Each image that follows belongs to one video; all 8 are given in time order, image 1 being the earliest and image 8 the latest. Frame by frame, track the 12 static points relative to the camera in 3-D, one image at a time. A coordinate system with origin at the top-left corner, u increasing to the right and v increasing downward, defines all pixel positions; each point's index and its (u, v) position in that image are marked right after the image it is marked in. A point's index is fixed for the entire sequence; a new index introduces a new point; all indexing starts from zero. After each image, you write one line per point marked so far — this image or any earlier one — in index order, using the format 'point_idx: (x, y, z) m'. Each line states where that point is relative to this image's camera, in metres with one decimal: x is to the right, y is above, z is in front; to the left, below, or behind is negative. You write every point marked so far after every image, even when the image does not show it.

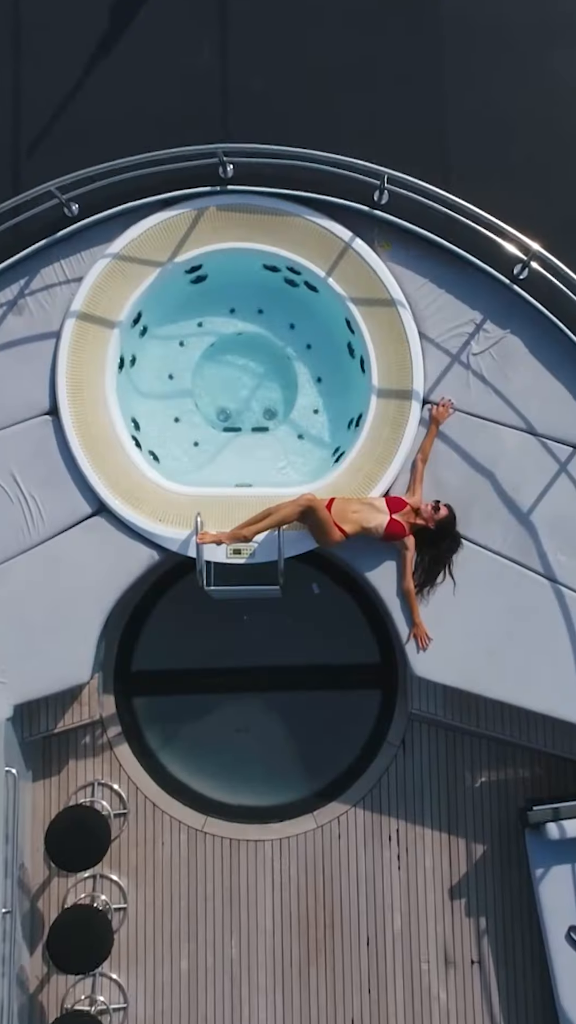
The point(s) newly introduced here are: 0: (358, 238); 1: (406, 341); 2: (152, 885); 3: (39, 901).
0: (+0.5, +1.8, +6.7) m
1: (+0.8, +1.1, +6.6) m
2: (-1.0, -2.7, +7.1) m
3: (-1.8, -2.7, +7.1) m
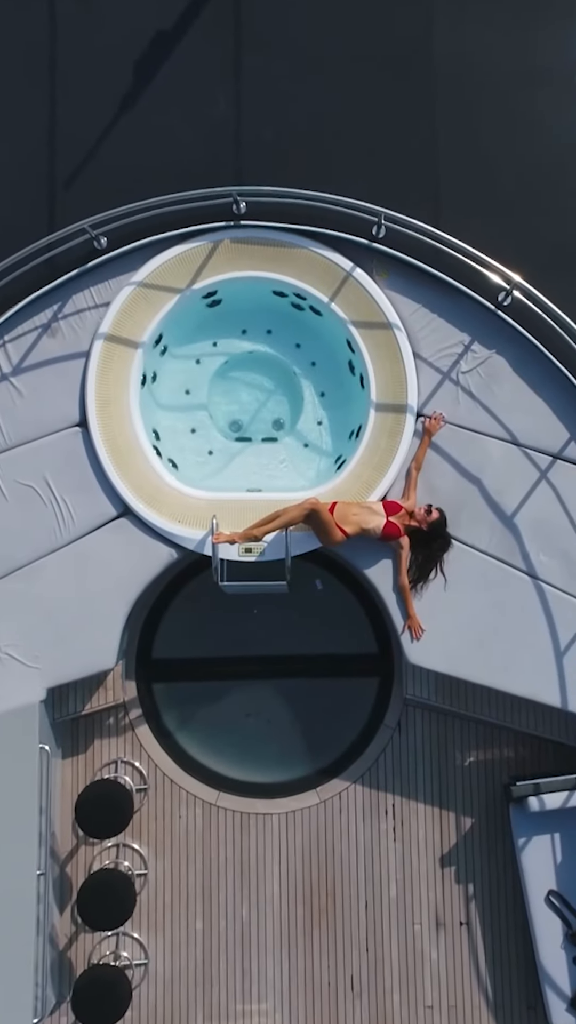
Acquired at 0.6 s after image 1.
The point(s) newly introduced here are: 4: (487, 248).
0: (+0.5, +1.8, +7.4) m
1: (+0.8, +1.1, +7.4) m
2: (-0.9, -2.7, +7.8) m
3: (-1.7, -2.8, +7.8) m
4: (+1.5, +1.9, +7.5) m
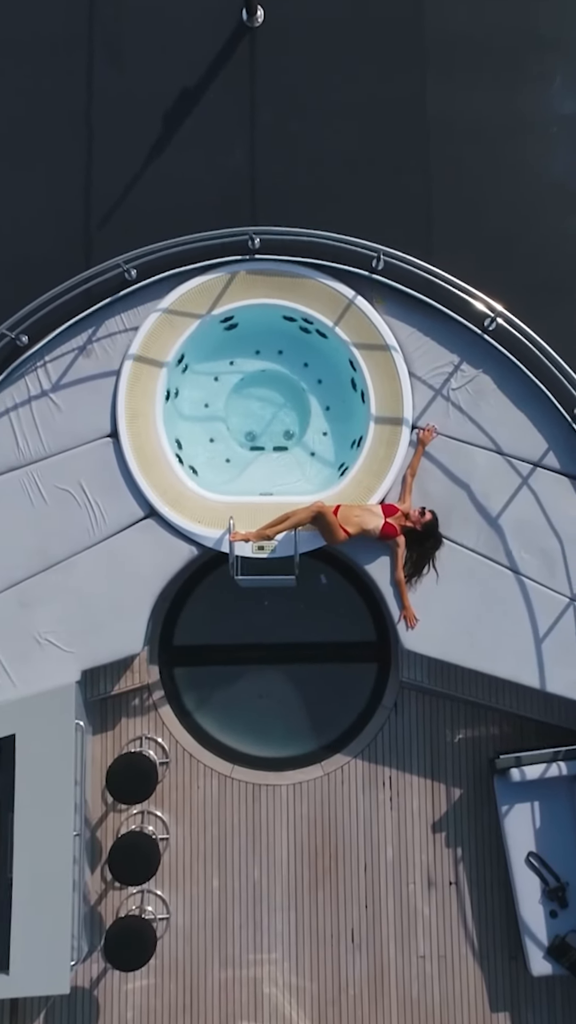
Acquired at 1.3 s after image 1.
0: (+0.6, +1.8, +8.3) m
1: (+0.9, +1.1, +8.3) m
2: (-0.9, -2.7, +8.7) m
3: (-1.7, -2.8, +8.7) m
4: (+1.6, +1.9, +8.4) m
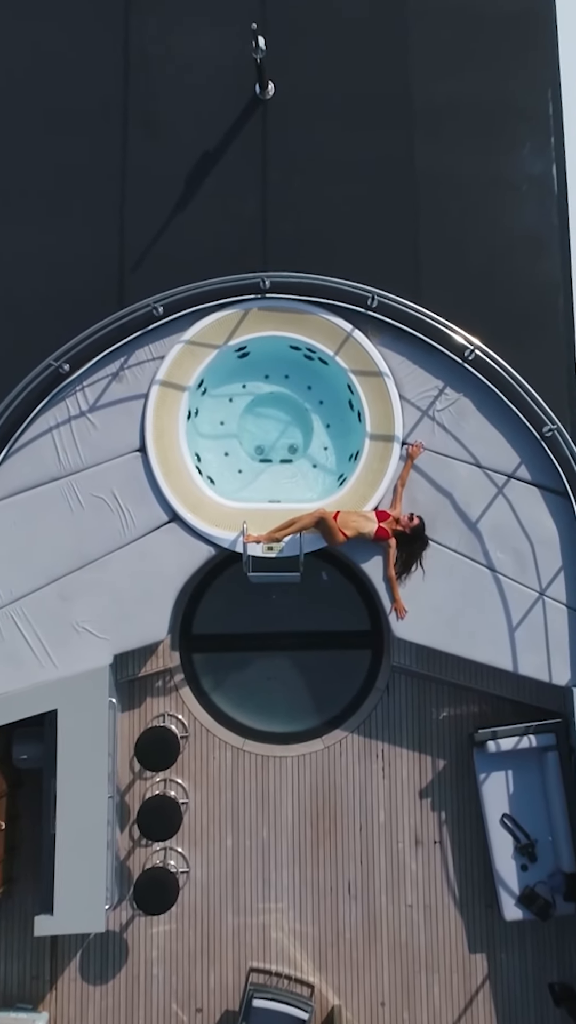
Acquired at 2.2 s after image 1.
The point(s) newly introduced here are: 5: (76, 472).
0: (+0.7, +1.7, +9.5) m
1: (+1.0, +1.0, +9.5) m
2: (-0.8, -2.7, +9.9) m
3: (-1.6, -2.8, +9.9) m
4: (+1.6, +1.9, +9.7) m
5: (-2.0, +0.4, +9.5) m
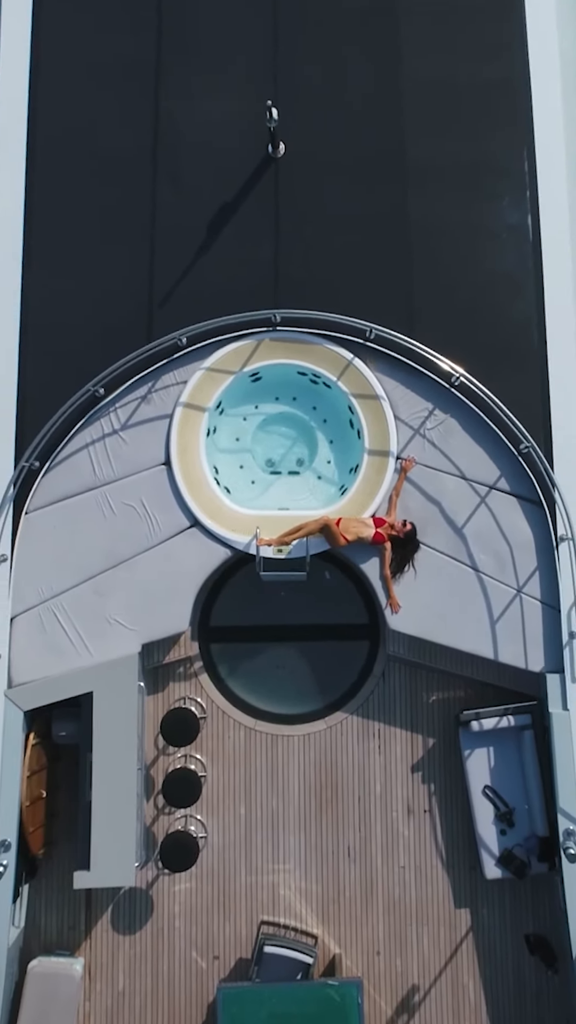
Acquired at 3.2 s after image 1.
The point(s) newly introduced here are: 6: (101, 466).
0: (+0.7, +1.7, +10.8) m
1: (+1.1, +1.0, +10.8) m
2: (-0.7, -2.8, +11.2) m
3: (-1.5, -2.9, +11.2) m
4: (+1.7, +1.8, +10.9) m
5: (-1.9, +0.3, +10.8) m
6: (-2.0, +0.5, +10.8) m
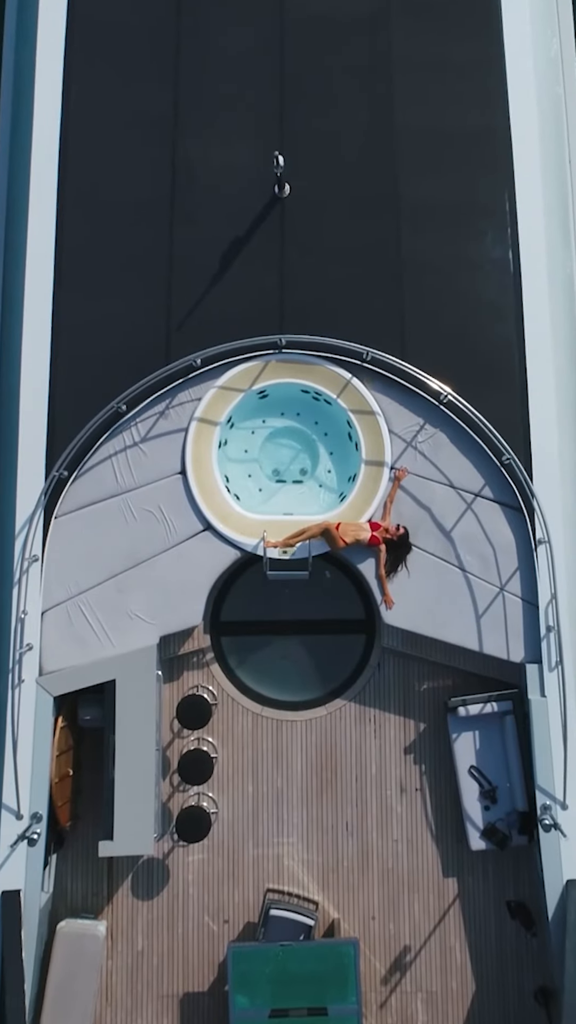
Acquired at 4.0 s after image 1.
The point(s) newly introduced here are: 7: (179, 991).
0: (+0.8, +1.6, +11.9) m
1: (+1.1, +0.9, +11.9) m
2: (-0.7, -2.9, +12.3) m
3: (-1.5, -2.9, +12.3) m
4: (+1.8, +1.7, +12.1) m
5: (-1.9, +0.3, +11.9) m
6: (-2.0, +0.4, +11.9) m
7: (-1.3, -5.6, +11.8) m
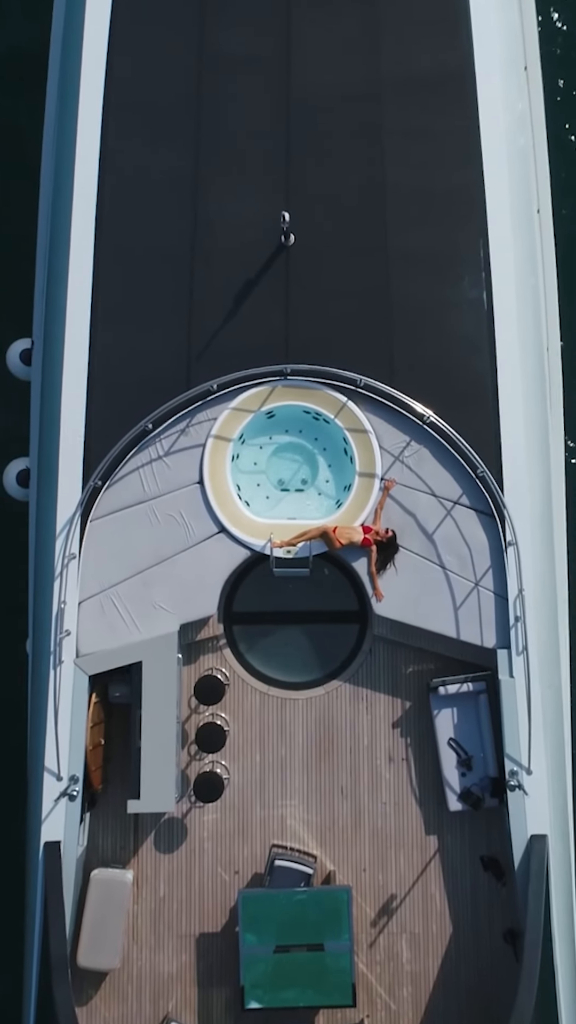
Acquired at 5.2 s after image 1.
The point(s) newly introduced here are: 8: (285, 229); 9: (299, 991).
0: (+0.9, +1.5, +13.8) m
1: (+1.2, +0.8, +13.7) m
2: (-0.7, -2.9, +14.2) m
3: (-1.4, -3.0, +14.2) m
4: (+1.8, +1.7, +13.9) m
5: (-1.8, +0.2, +13.7) m
6: (-1.9, +0.4, +13.8) m
7: (-1.3, -5.7, +13.6) m
8: (0.0, +3.9, +13.9) m
9: (+0.1, -6.2, +13.0) m
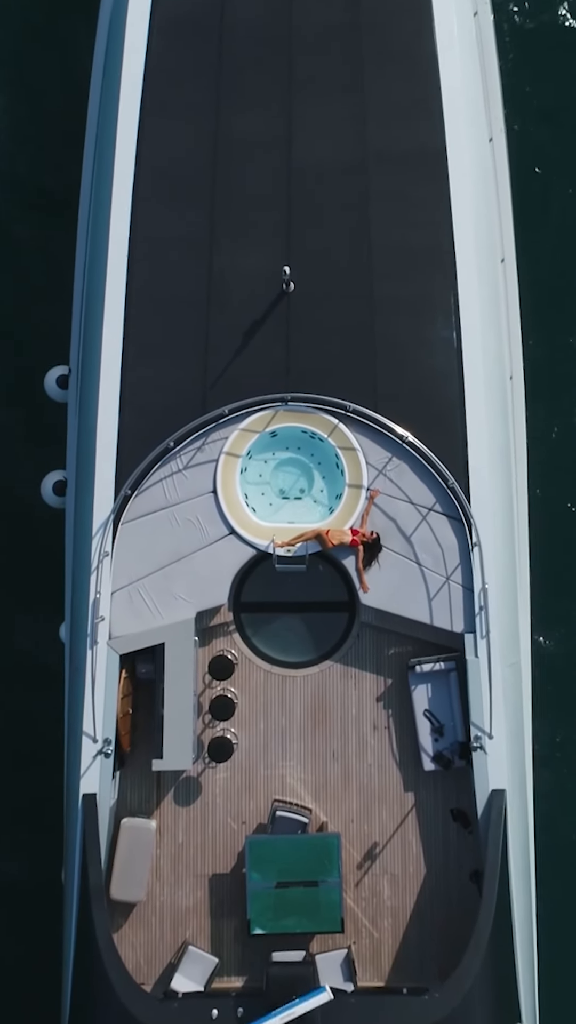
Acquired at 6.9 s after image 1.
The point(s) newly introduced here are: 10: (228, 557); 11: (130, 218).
0: (+0.9, +1.5, +16.3) m
1: (+1.2, +0.8, +16.2) m
2: (-0.7, -3.0, +16.6) m
3: (-1.4, -3.1, +16.6) m
4: (+1.8, +1.6, +16.4) m
5: (-1.8, +0.1, +16.2) m
6: (-1.9, +0.3, +16.2) m
7: (-1.3, -5.8, +16.1) m
8: (0.0, +3.9, +16.4) m
9: (+0.1, -6.3, +15.5) m
10: (-1.0, -0.7, +16.2) m
11: (-2.7, +5.0, +16.8) m
